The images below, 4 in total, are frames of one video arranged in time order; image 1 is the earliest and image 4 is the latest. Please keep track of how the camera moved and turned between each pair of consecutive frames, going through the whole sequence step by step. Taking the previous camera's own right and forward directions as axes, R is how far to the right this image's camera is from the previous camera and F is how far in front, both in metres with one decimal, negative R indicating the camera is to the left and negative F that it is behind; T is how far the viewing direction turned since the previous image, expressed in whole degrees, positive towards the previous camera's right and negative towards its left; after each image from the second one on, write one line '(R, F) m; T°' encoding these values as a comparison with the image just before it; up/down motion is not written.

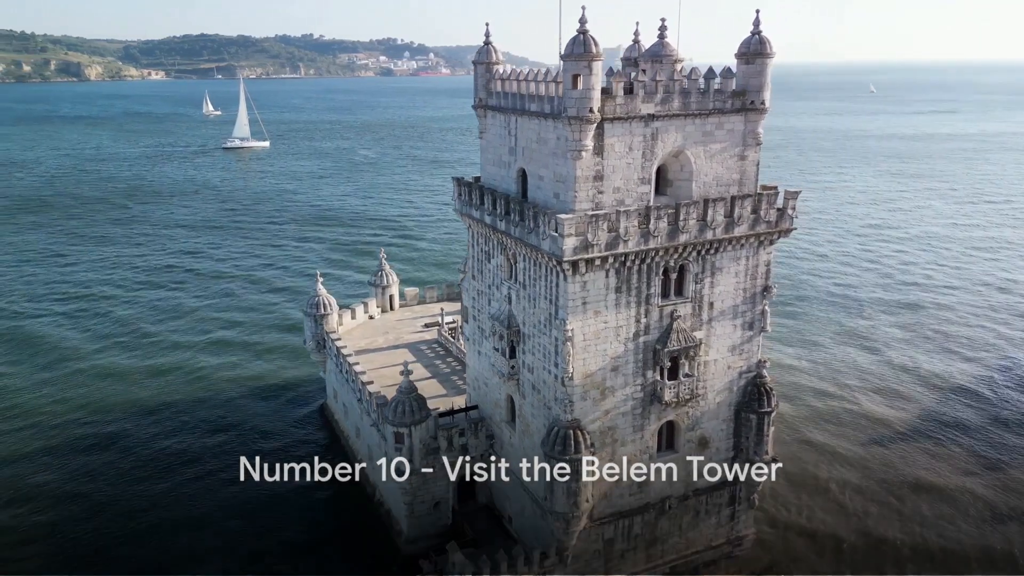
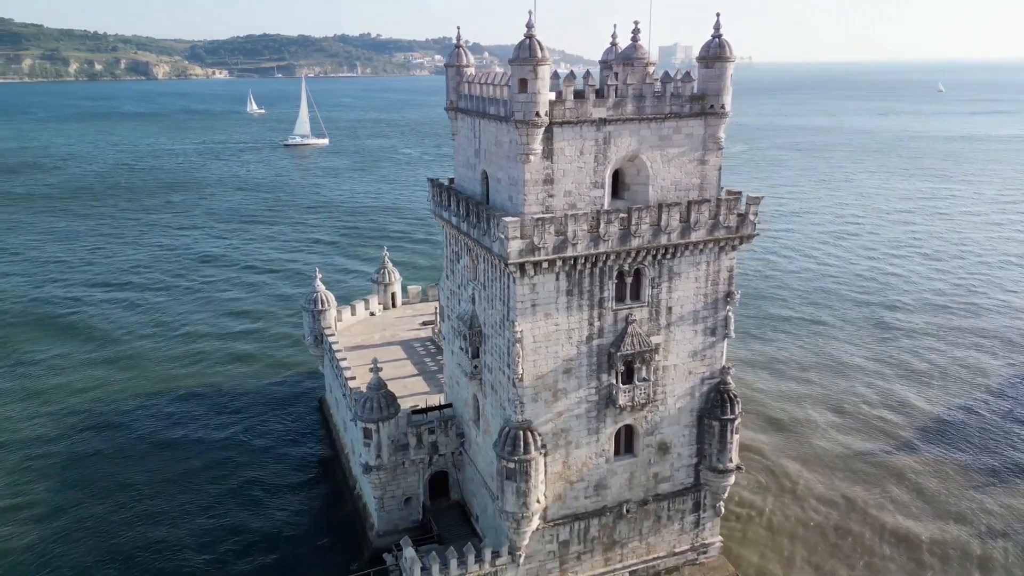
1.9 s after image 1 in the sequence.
(+3.9, -0.2) m; -4°
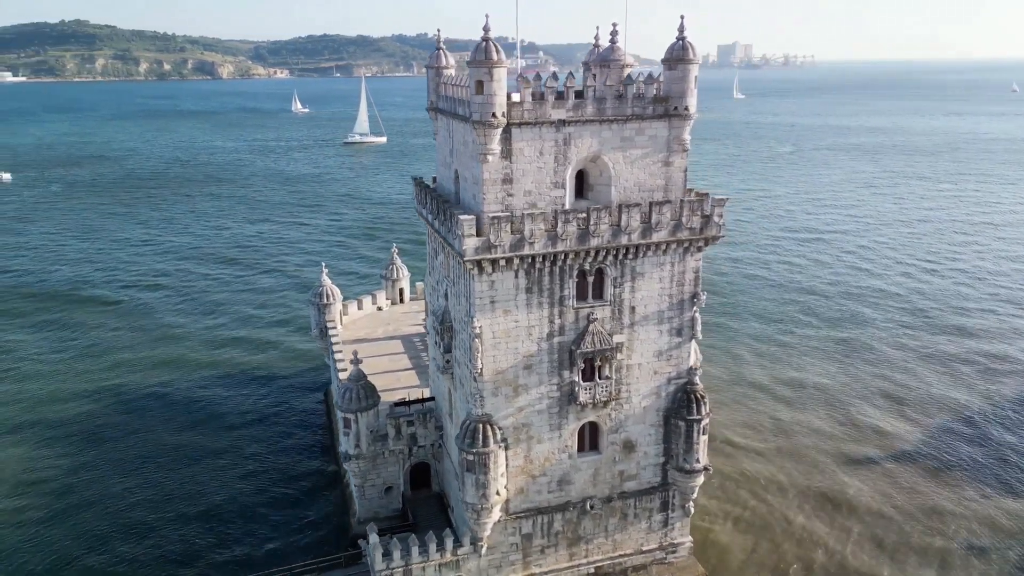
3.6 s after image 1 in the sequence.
(+3.7, -0.6) m; -4°
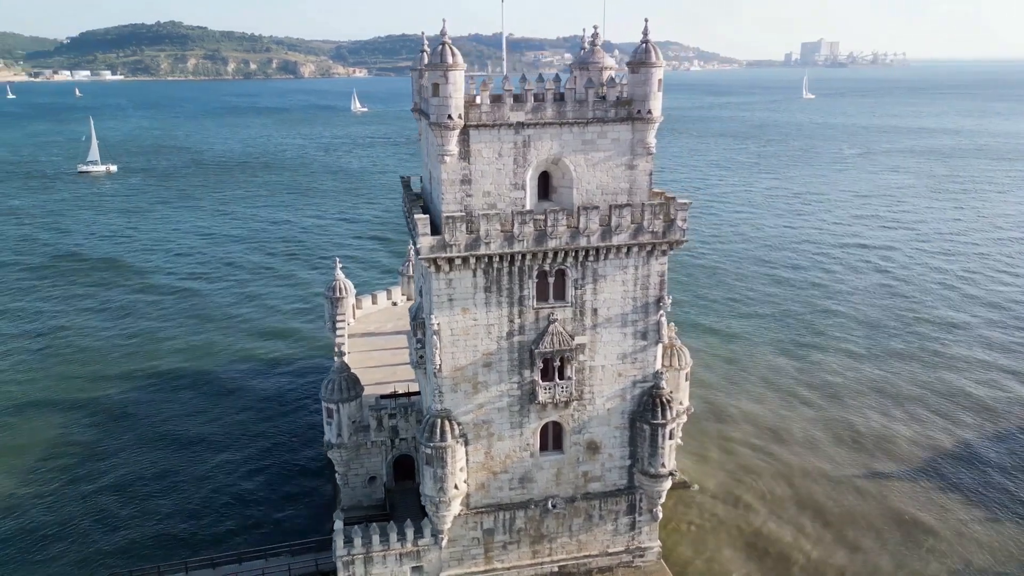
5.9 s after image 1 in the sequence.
(+4.6, -0.3) m; -6°
